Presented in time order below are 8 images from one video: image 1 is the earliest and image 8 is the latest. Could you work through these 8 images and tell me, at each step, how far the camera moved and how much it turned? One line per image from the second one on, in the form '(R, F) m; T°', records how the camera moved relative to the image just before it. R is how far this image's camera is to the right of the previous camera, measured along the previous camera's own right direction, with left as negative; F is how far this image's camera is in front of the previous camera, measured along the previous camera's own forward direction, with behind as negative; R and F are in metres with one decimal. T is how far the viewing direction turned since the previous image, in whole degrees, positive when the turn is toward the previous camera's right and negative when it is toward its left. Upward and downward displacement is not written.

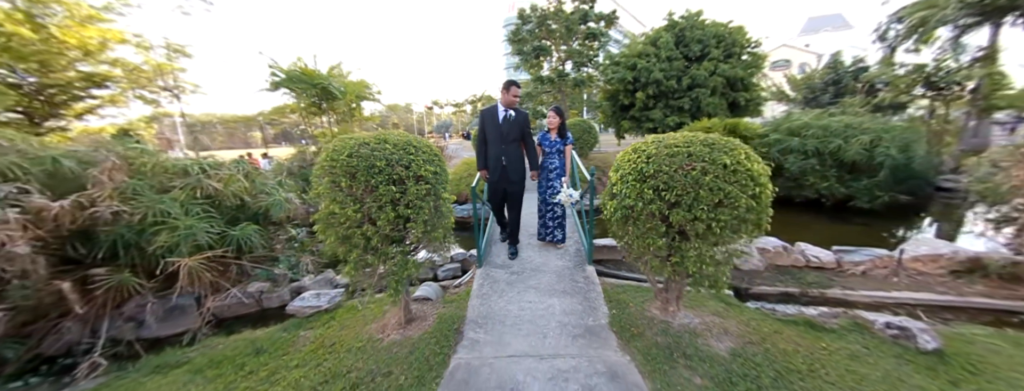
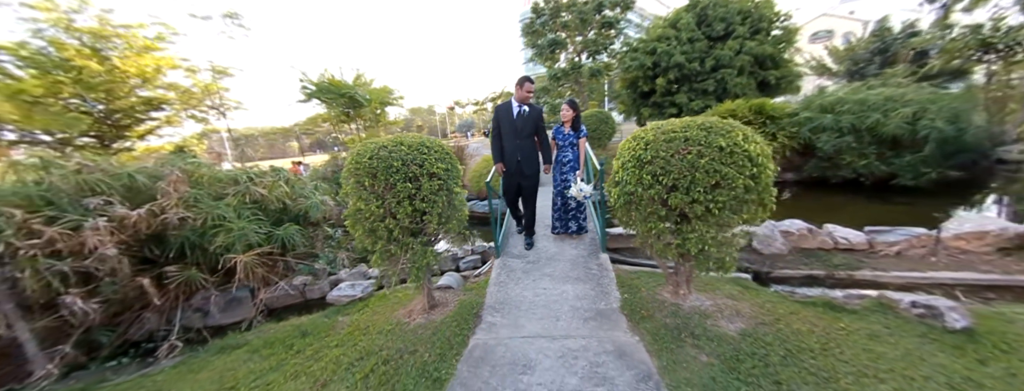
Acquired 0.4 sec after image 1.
(+0.1, -0.1) m; -5°
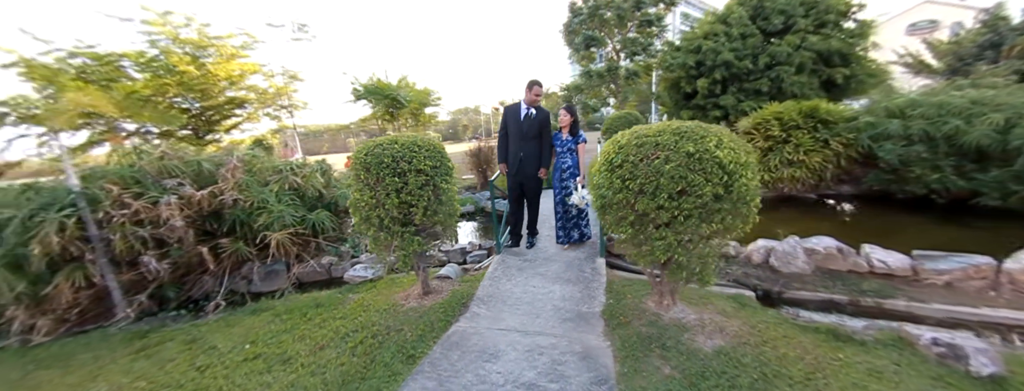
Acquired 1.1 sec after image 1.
(+0.4, -0.1) m; -8°
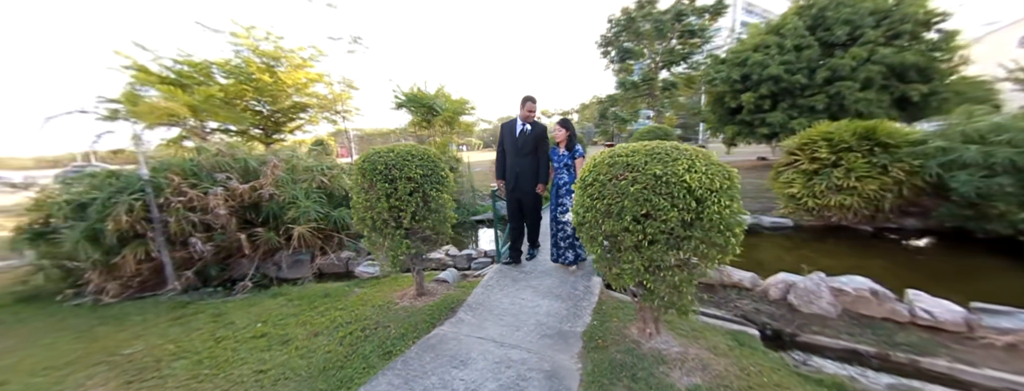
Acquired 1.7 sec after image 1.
(+0.4, 0.0) m; -7°
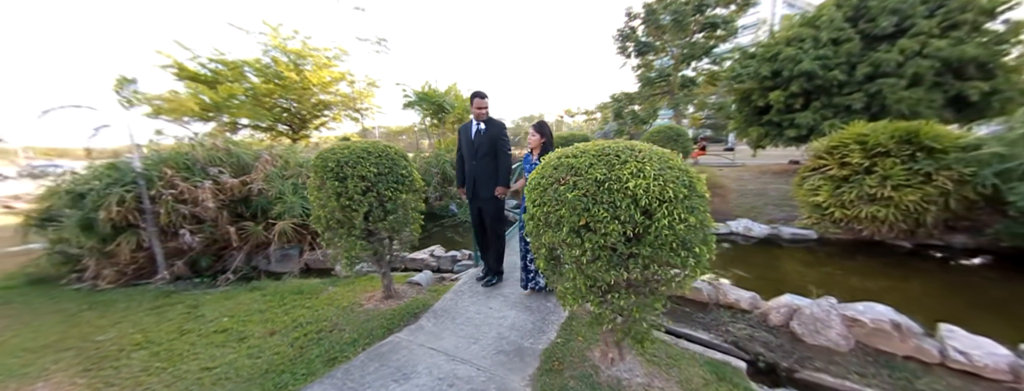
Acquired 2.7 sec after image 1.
(+0.4, +0.2) m; -4°
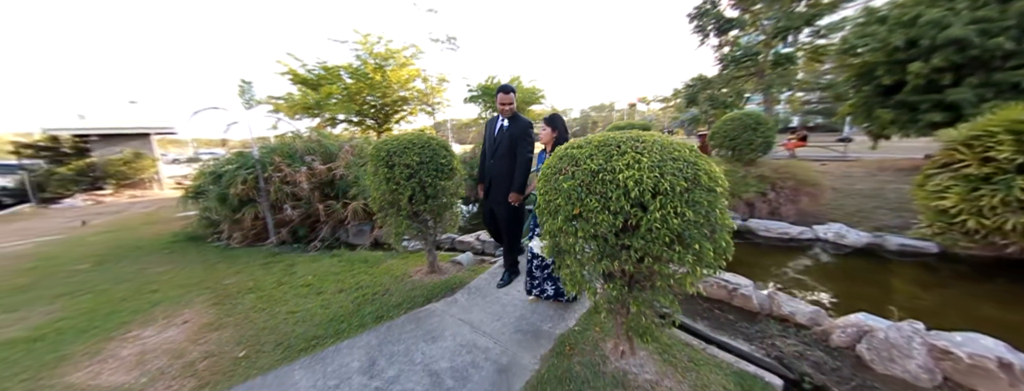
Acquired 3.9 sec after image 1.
(+0.3, -0.1) m; -12°
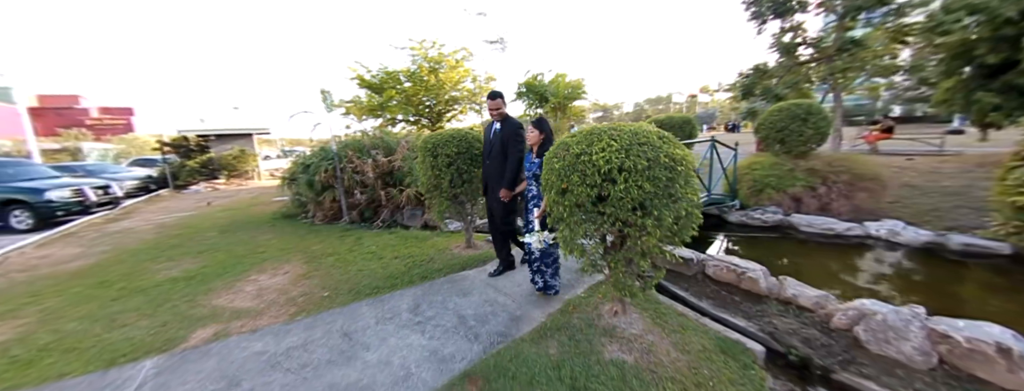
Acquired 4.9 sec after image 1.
(+0.2, -0.4) m; -9°
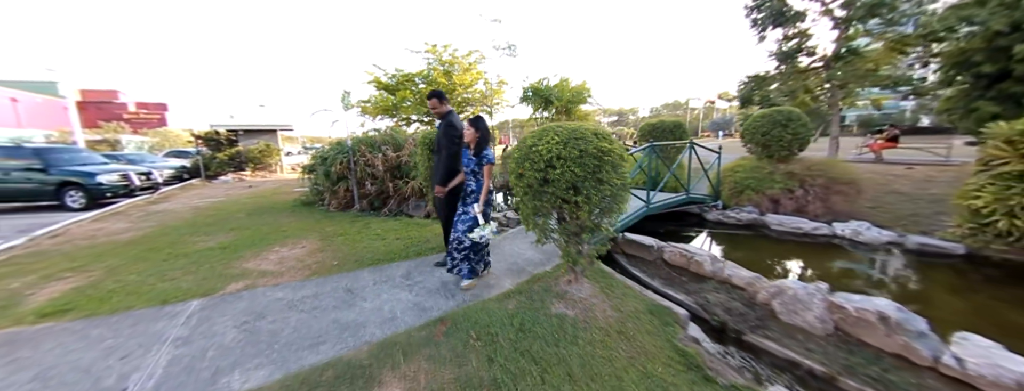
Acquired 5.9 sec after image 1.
(+0.3, -0.4) m; -2°
